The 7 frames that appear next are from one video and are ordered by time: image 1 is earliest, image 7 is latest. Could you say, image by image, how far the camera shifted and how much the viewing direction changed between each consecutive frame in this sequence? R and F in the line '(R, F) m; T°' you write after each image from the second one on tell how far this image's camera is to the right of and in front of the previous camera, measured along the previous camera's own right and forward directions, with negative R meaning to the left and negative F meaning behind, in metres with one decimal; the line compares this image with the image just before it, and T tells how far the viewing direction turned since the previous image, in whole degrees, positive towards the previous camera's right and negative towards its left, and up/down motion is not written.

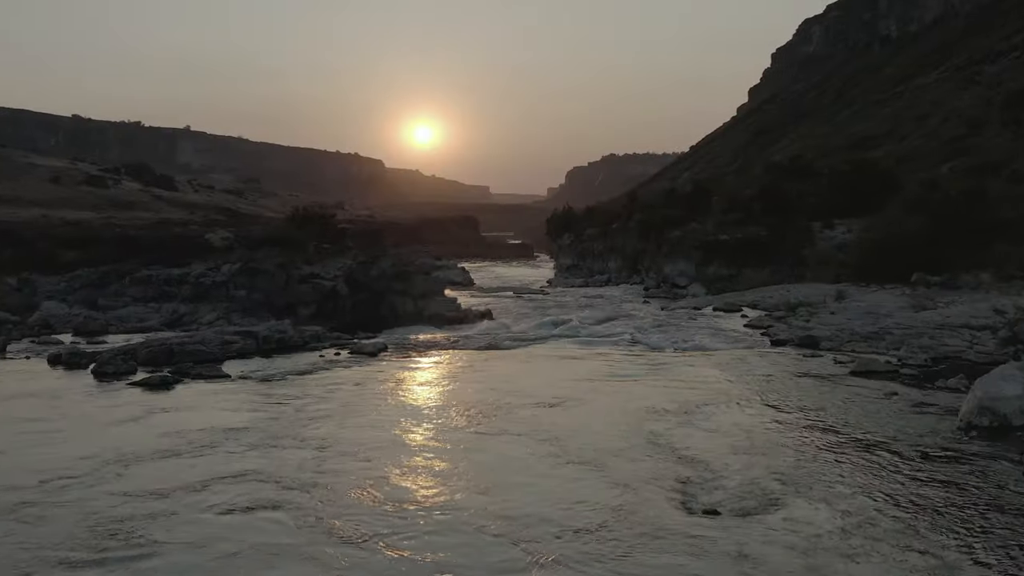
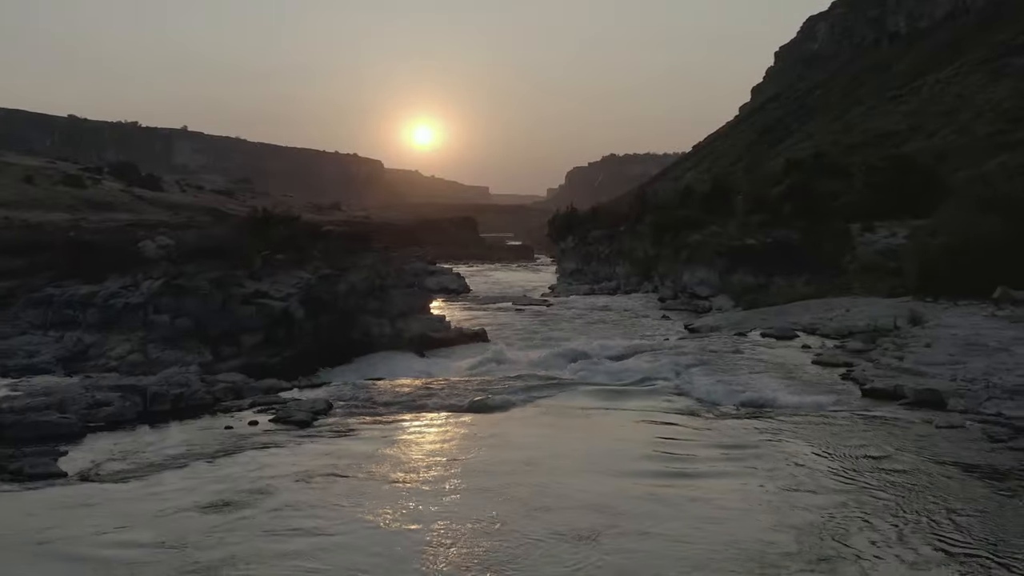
(0.0, +5.5) m; 0°
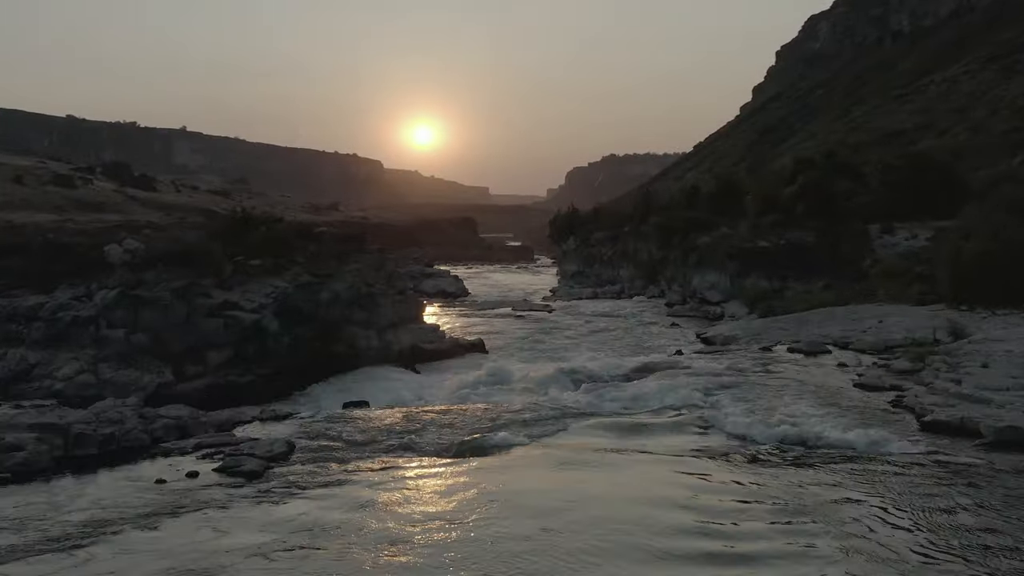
(0.0, +2.2) m; 0°
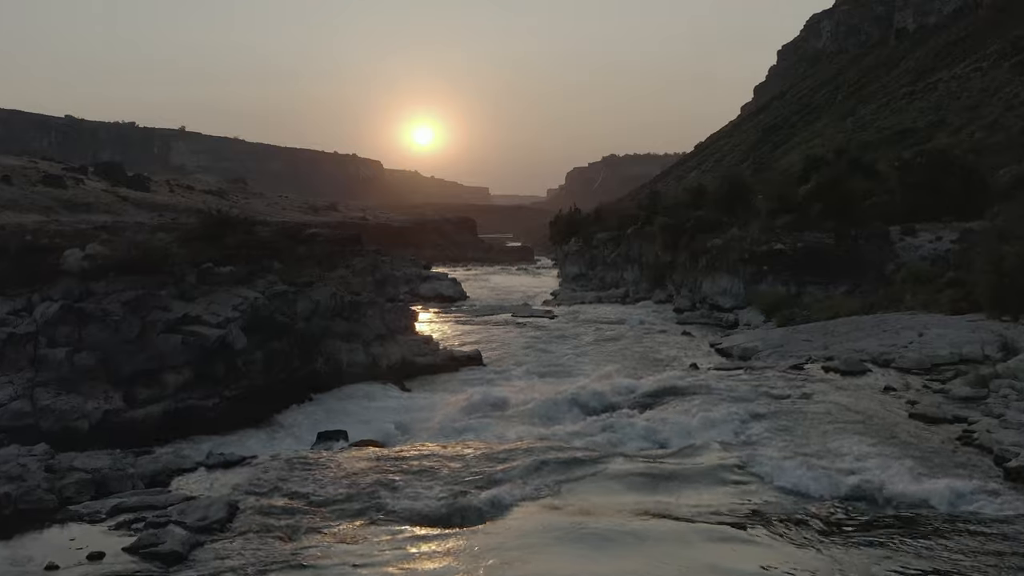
(0.0, +2.2) m; 0°
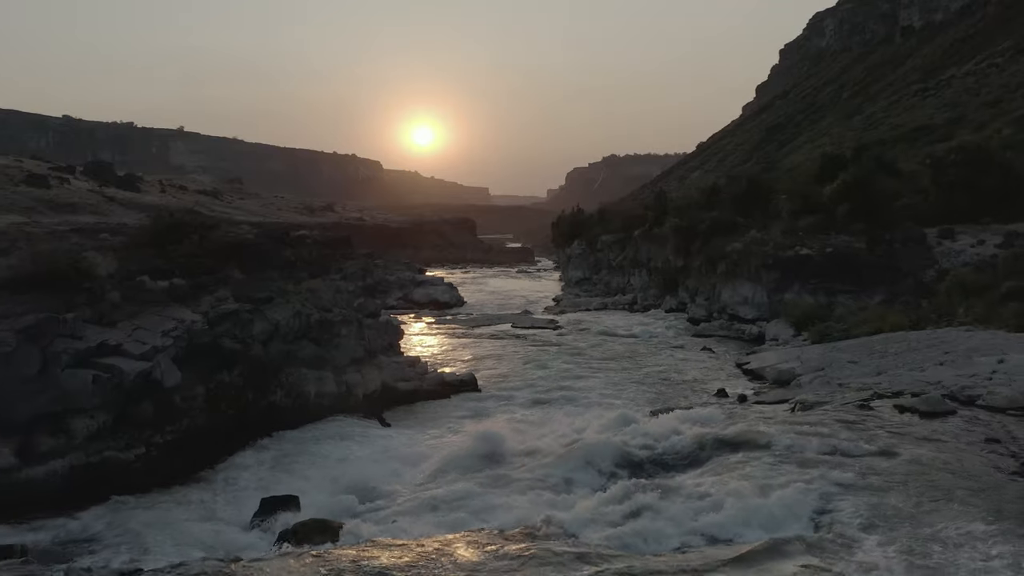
(0.0, +3.4) m; 0°
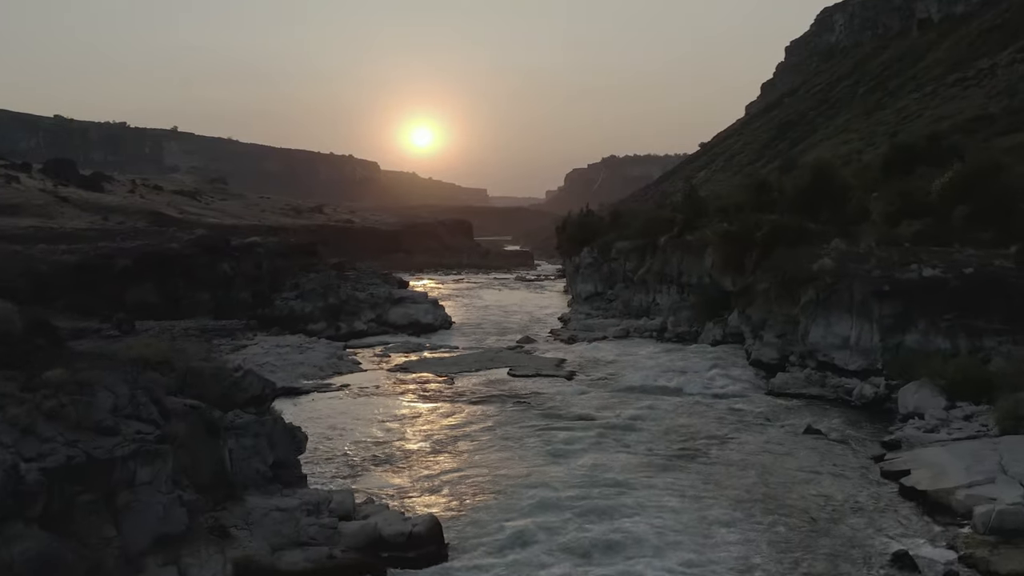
(0.0, +10.0) m; 0°
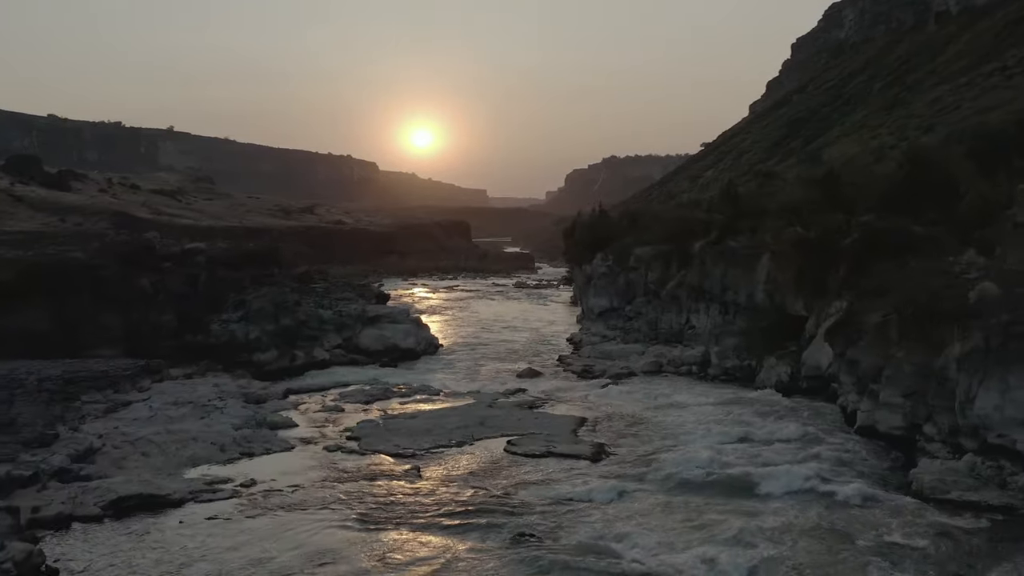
(0.0, +8.3) m; 0°
